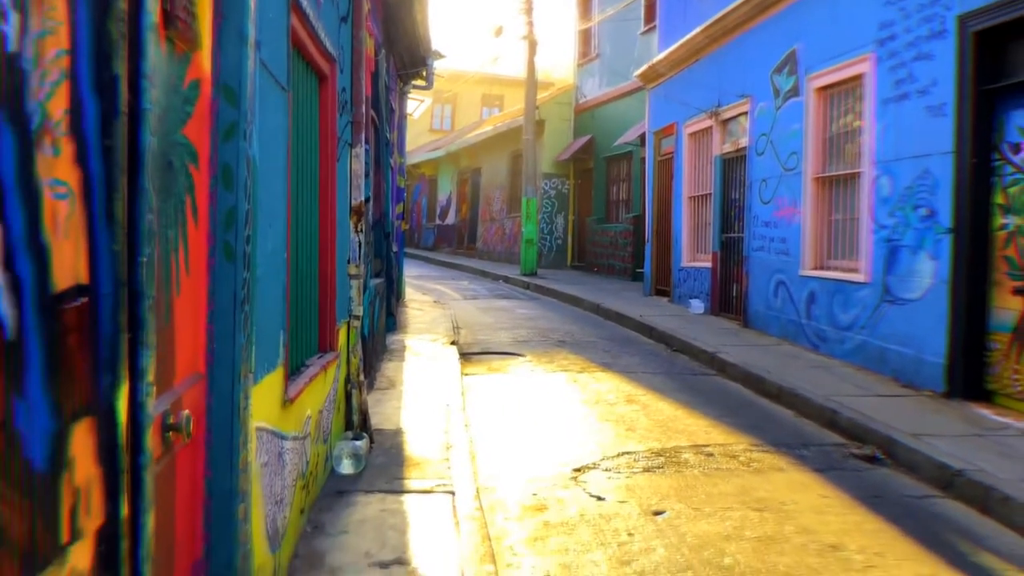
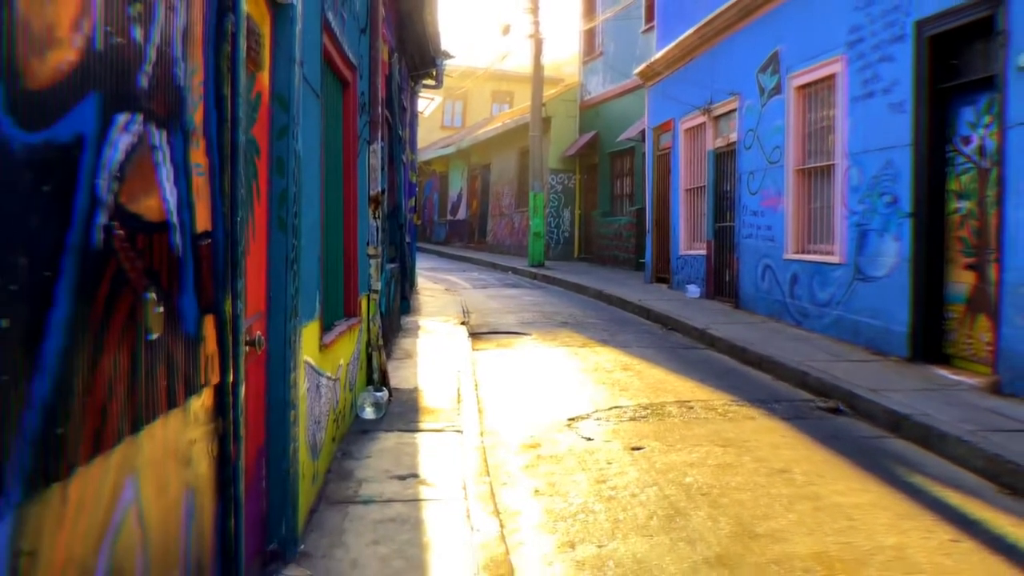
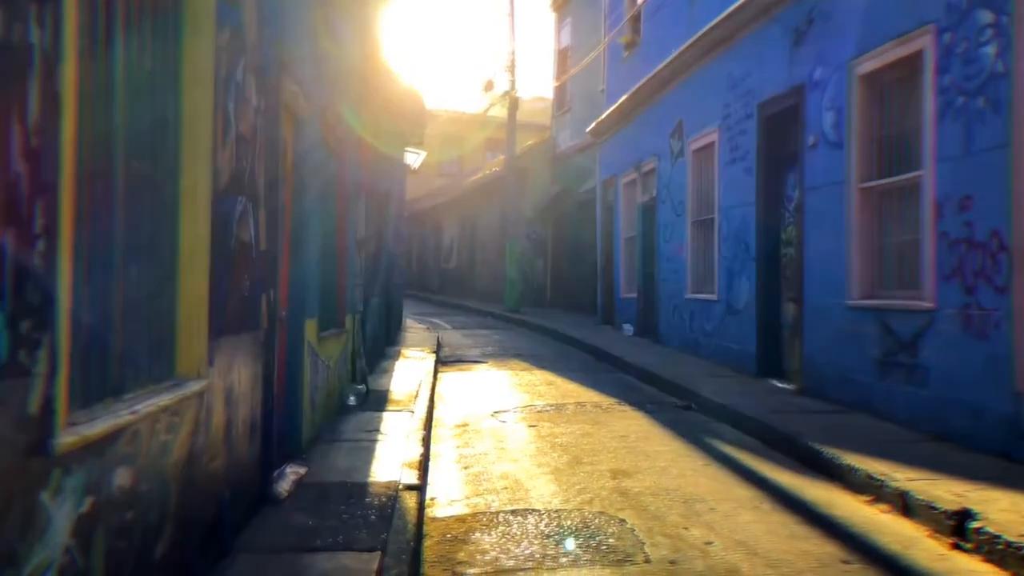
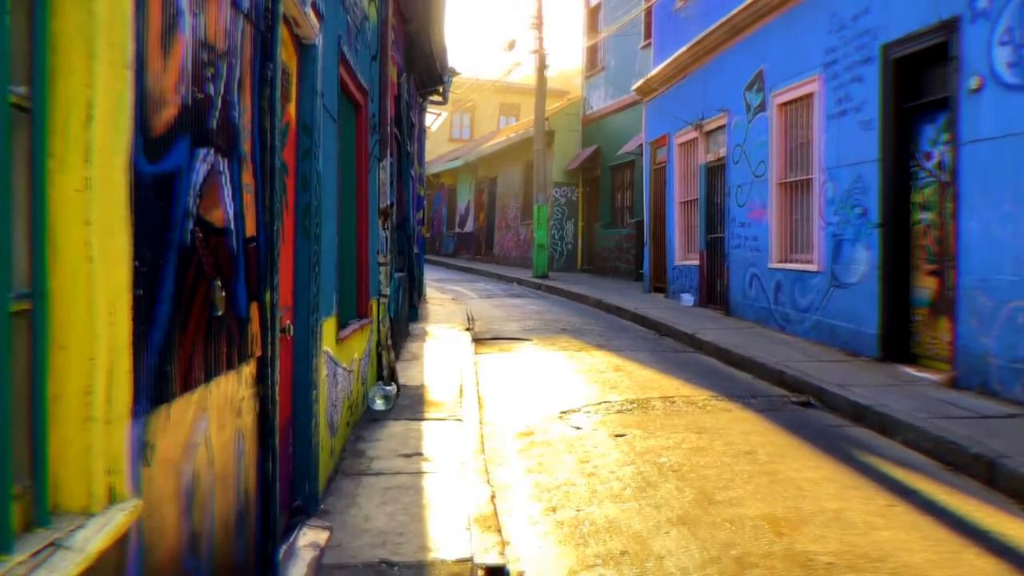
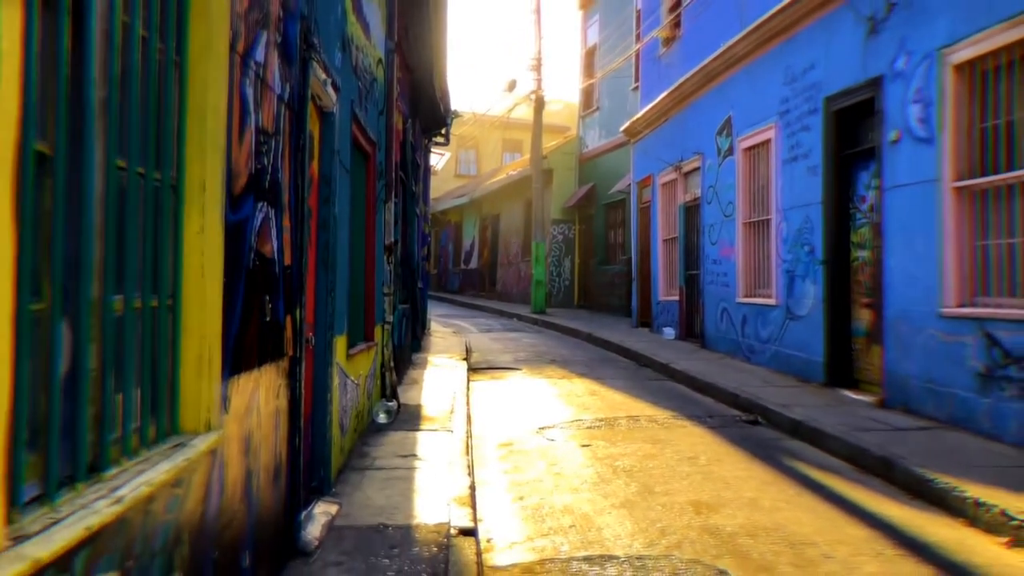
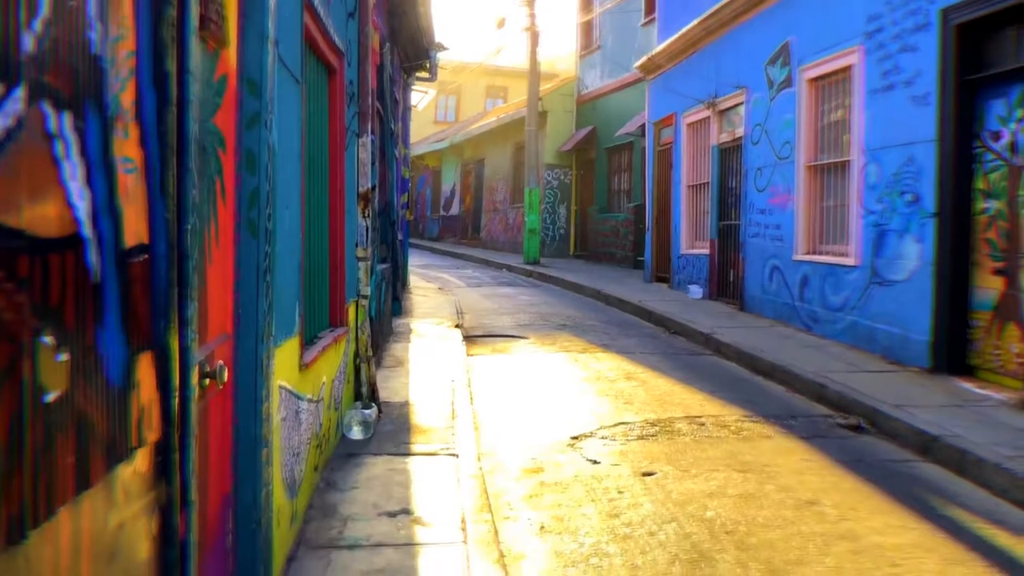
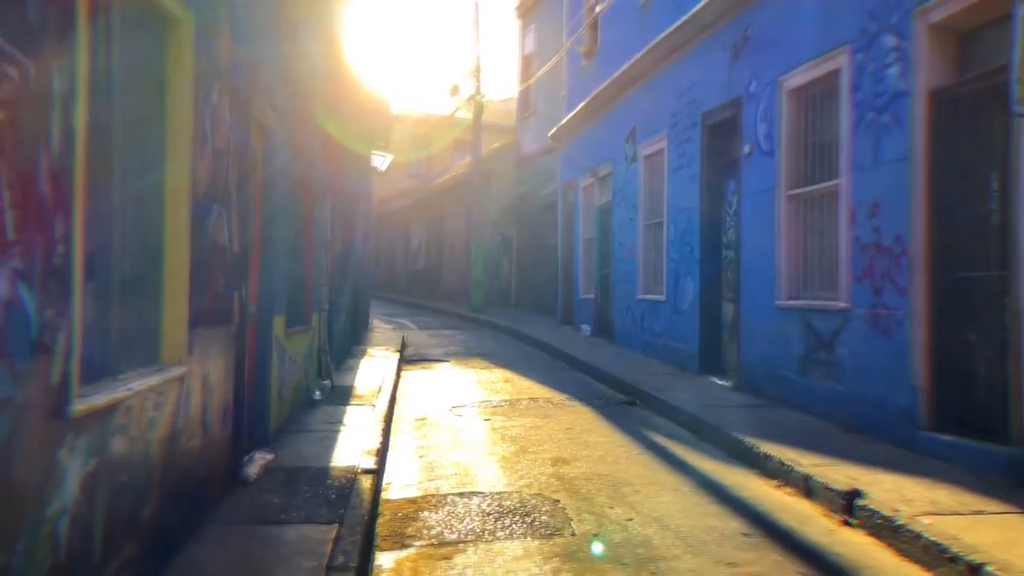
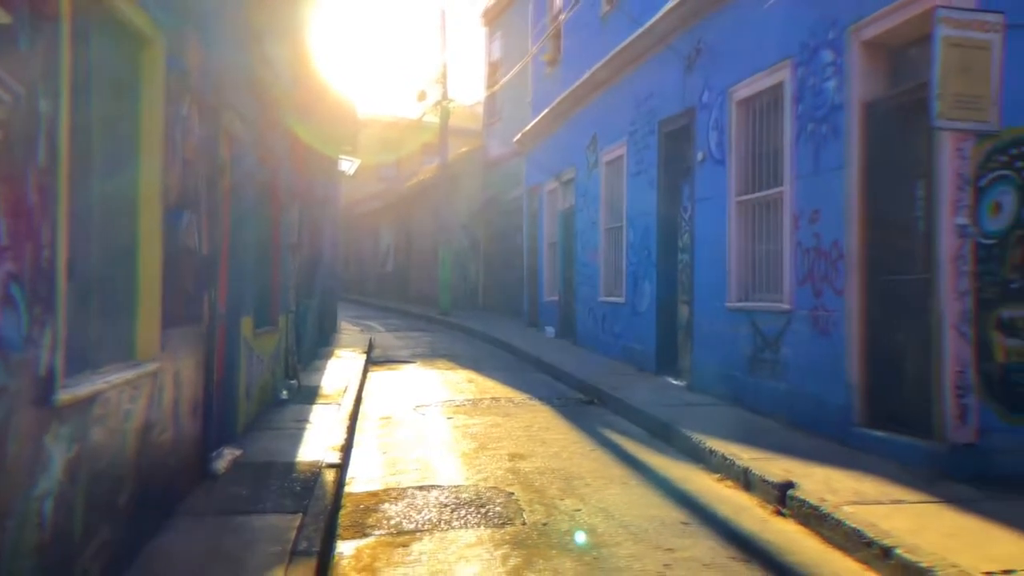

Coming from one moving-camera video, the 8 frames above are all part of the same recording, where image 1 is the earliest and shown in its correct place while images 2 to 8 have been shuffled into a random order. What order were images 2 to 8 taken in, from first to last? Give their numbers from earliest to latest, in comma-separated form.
6, 2, 4, 5, 3, 7, 8
